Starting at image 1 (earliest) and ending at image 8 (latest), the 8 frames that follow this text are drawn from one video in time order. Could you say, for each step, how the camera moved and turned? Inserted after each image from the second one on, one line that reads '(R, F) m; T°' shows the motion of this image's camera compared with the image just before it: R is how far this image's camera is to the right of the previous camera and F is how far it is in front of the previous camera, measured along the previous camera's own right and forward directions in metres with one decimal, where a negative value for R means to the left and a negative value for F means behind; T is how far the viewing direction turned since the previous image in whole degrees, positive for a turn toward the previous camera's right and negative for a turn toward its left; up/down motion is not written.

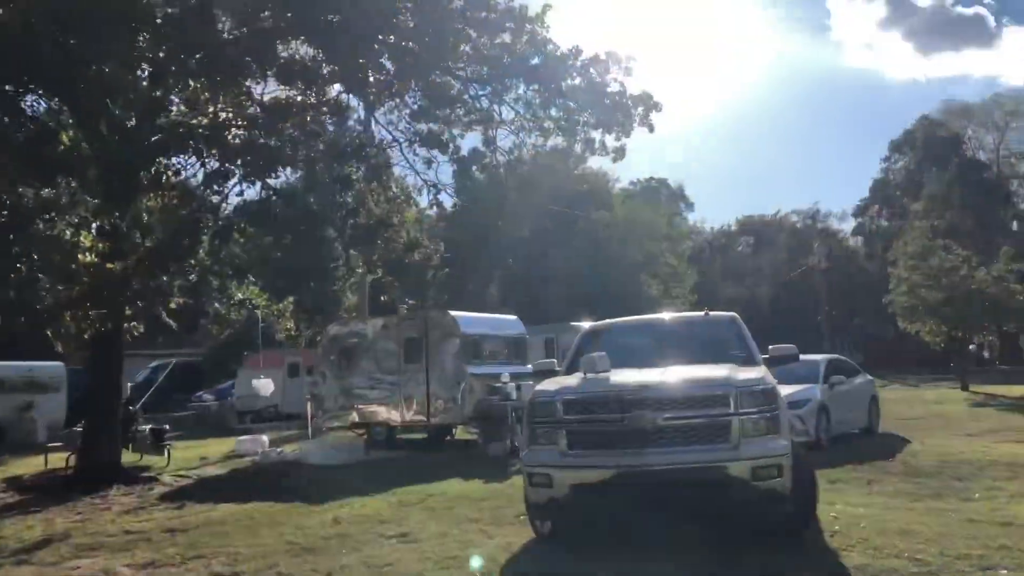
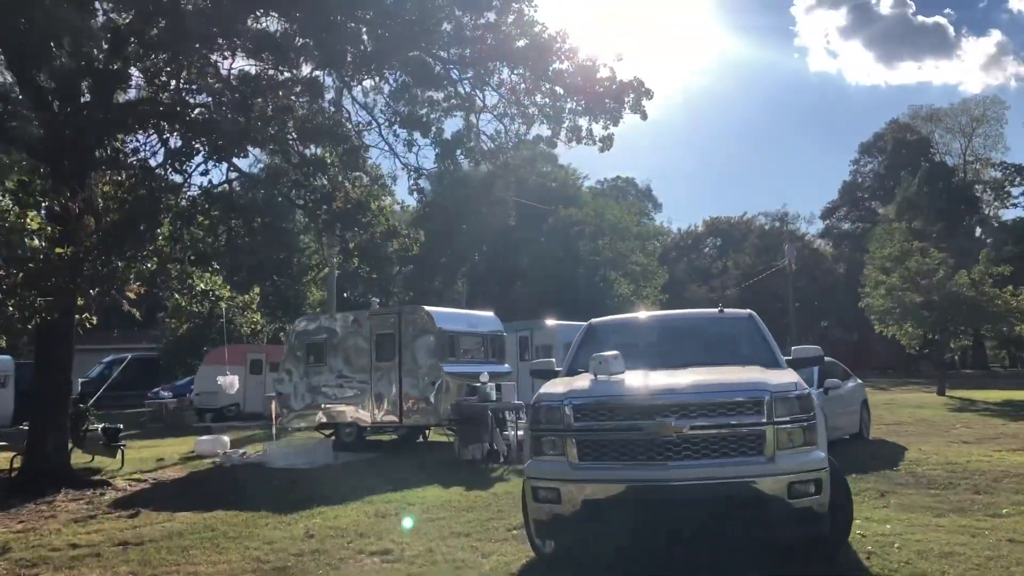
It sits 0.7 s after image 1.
(-0.3, +0.7) m; +2°
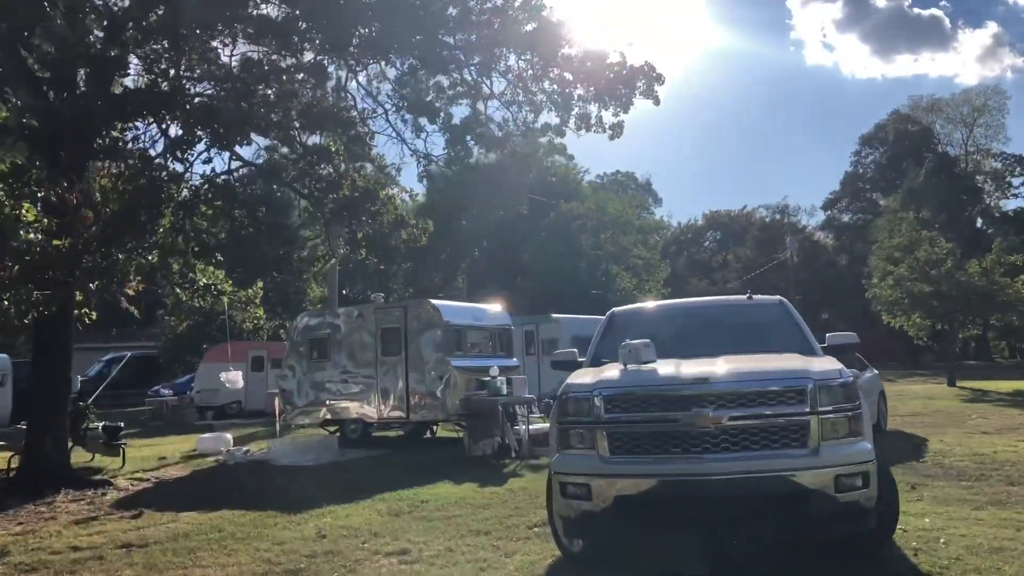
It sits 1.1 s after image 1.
(-0.2, +0.3) m; 0°
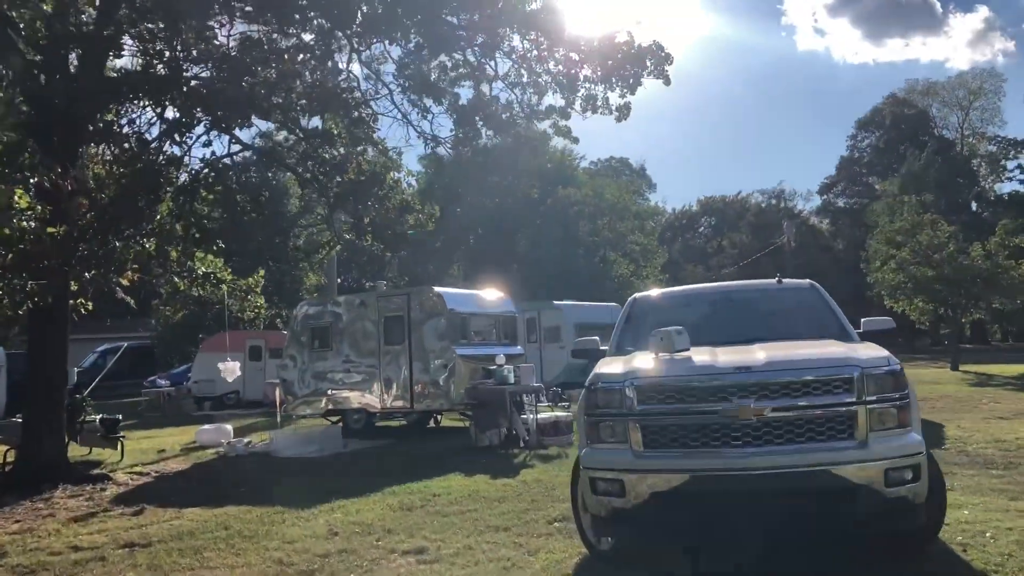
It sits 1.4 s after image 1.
(-0.2, +0.3) m; 0°
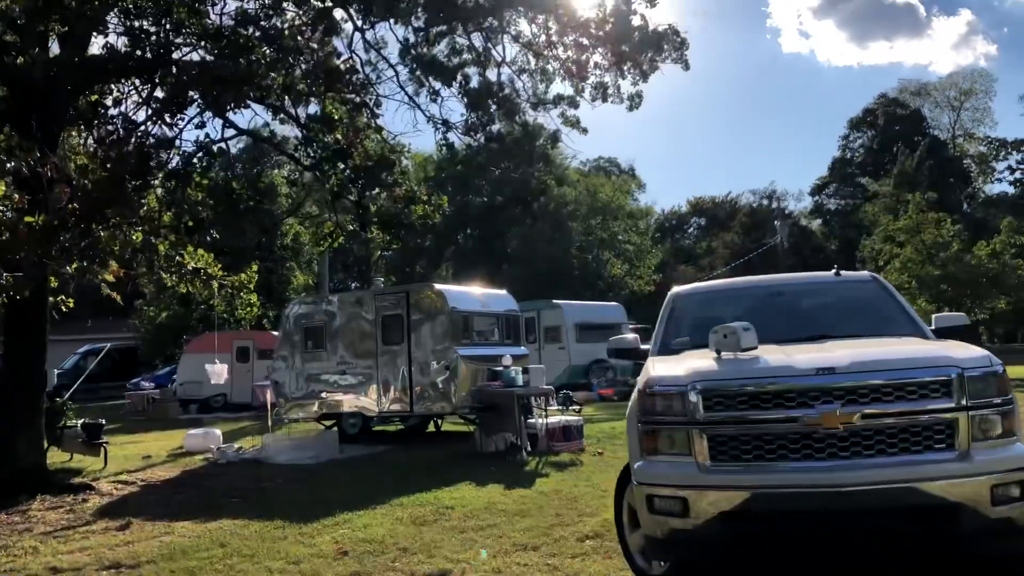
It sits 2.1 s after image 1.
(-0.3, +0.6) m; +1°
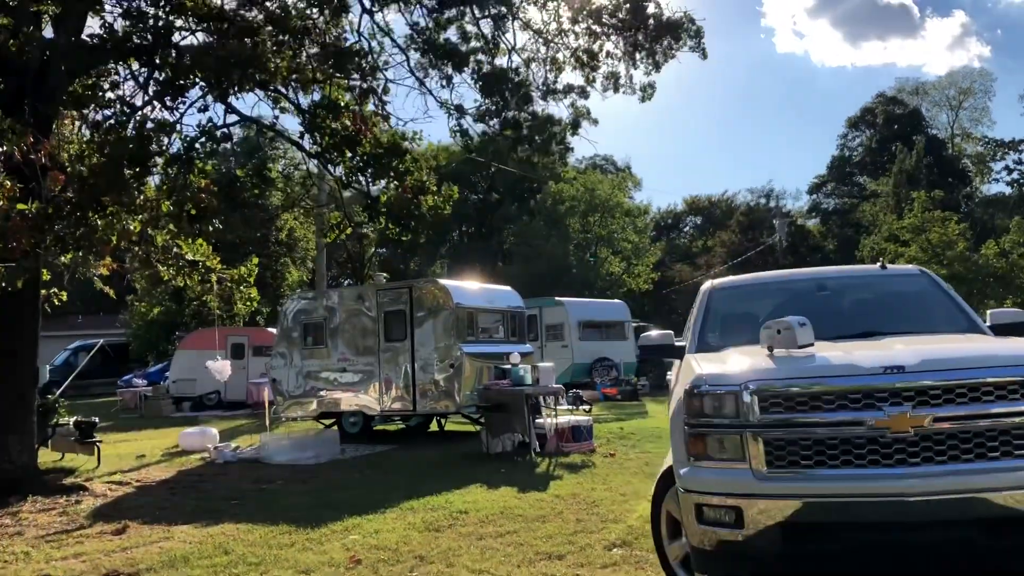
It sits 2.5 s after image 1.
(-0.2, +0.4) m; 0°
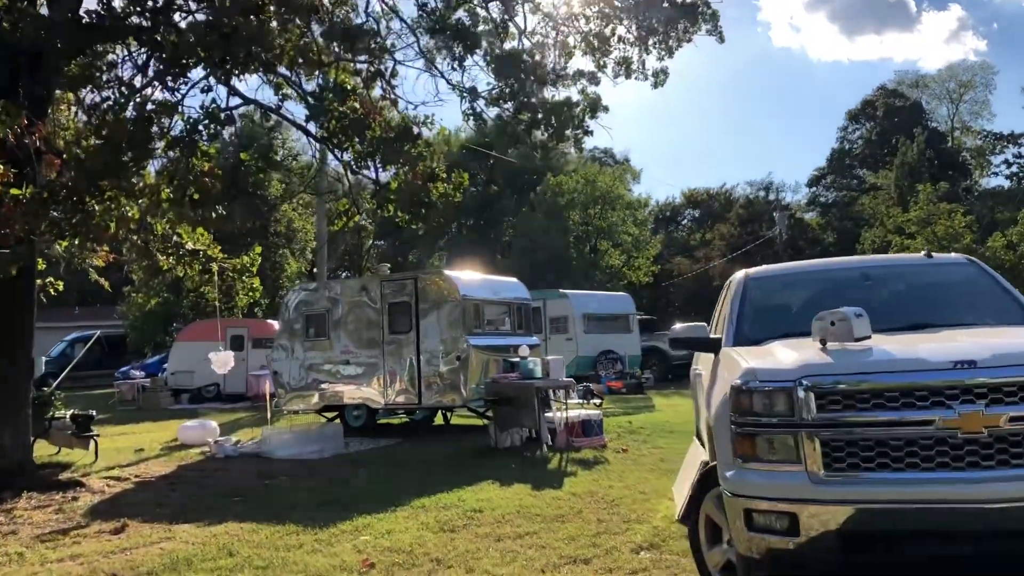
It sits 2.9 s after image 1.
(-0.2, +0.3) m; 0°
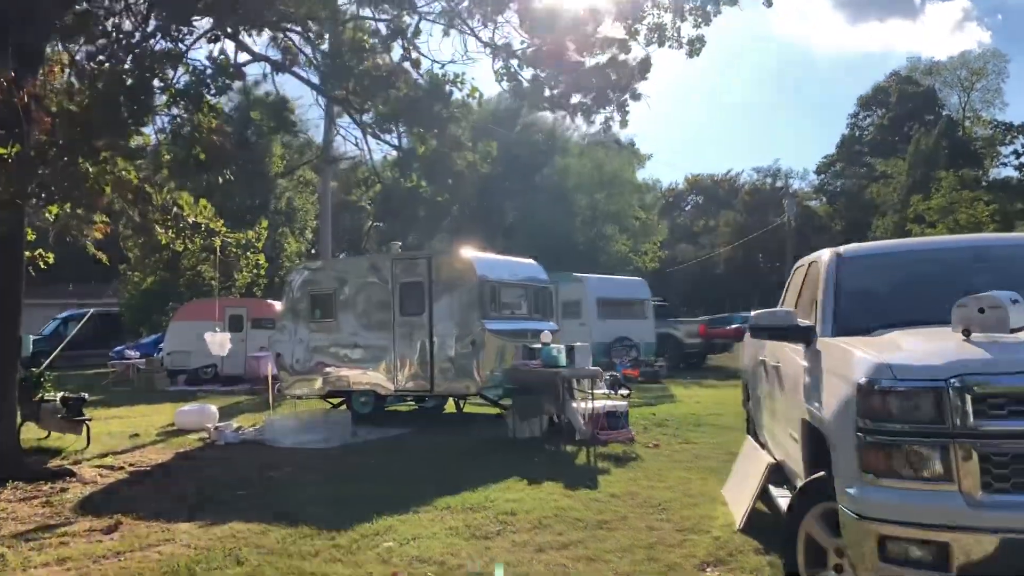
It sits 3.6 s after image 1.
(-0.3, +0.7) m; 0°
